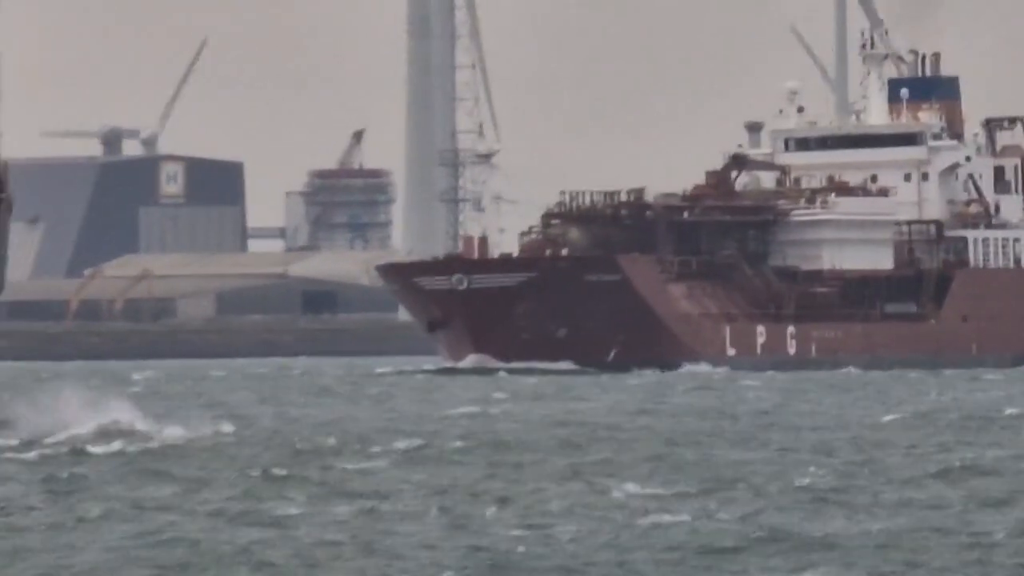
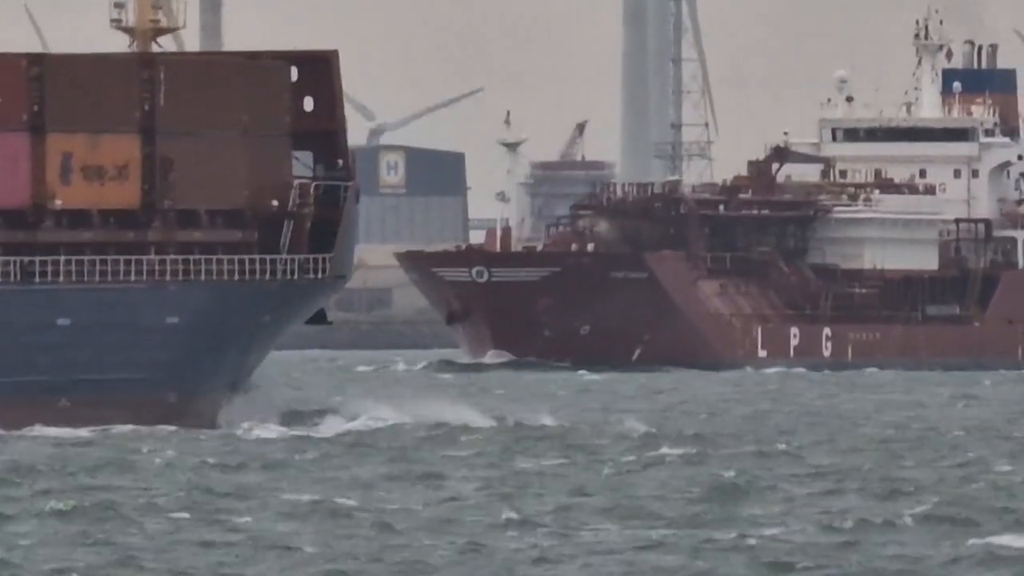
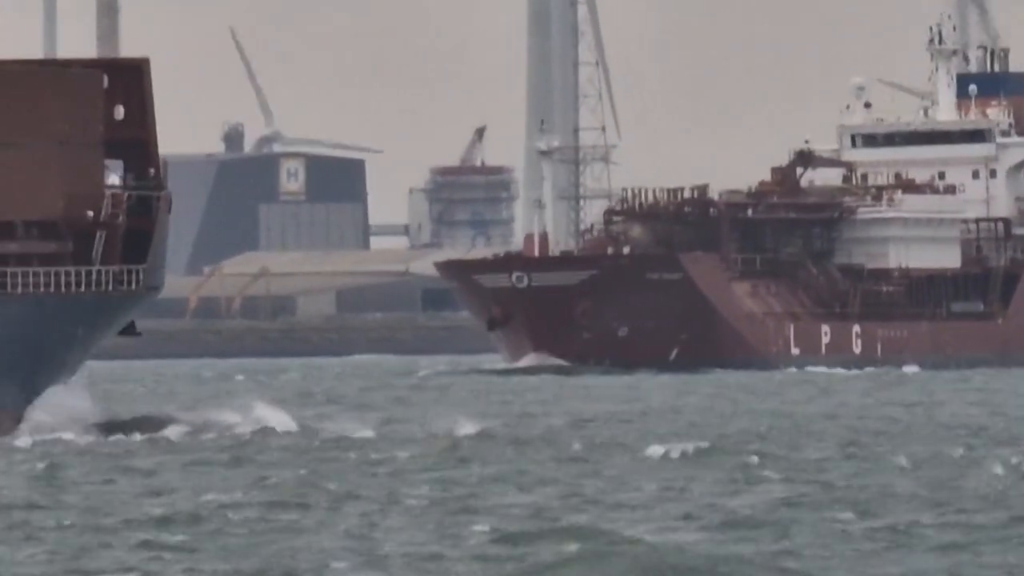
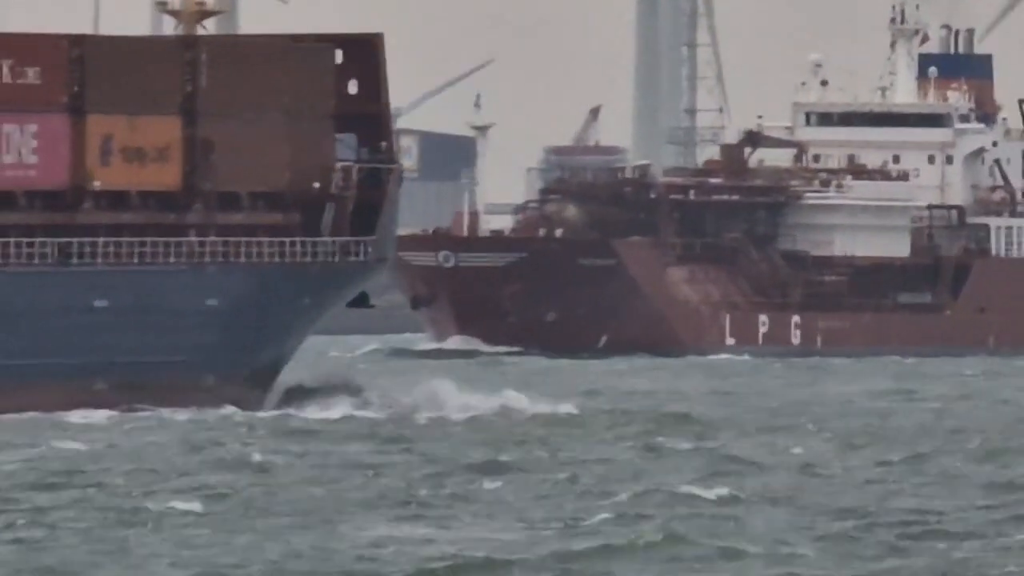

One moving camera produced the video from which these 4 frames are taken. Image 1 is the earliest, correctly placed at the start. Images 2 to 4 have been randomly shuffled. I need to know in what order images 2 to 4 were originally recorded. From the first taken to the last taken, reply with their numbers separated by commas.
3, 2, 4
